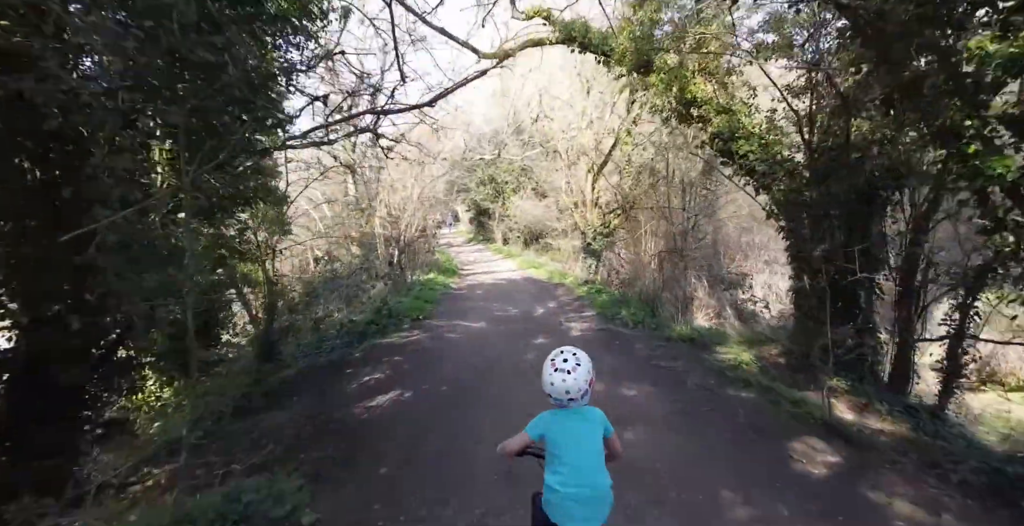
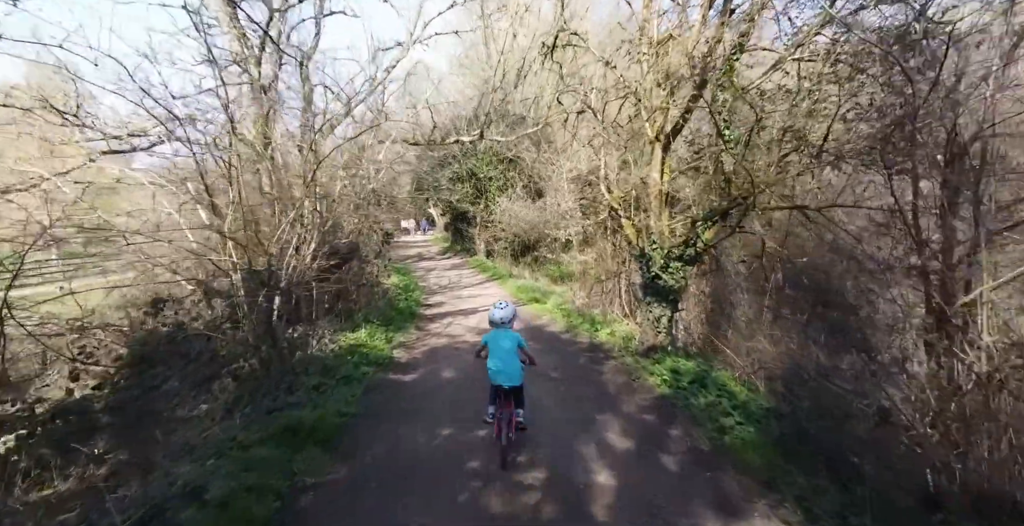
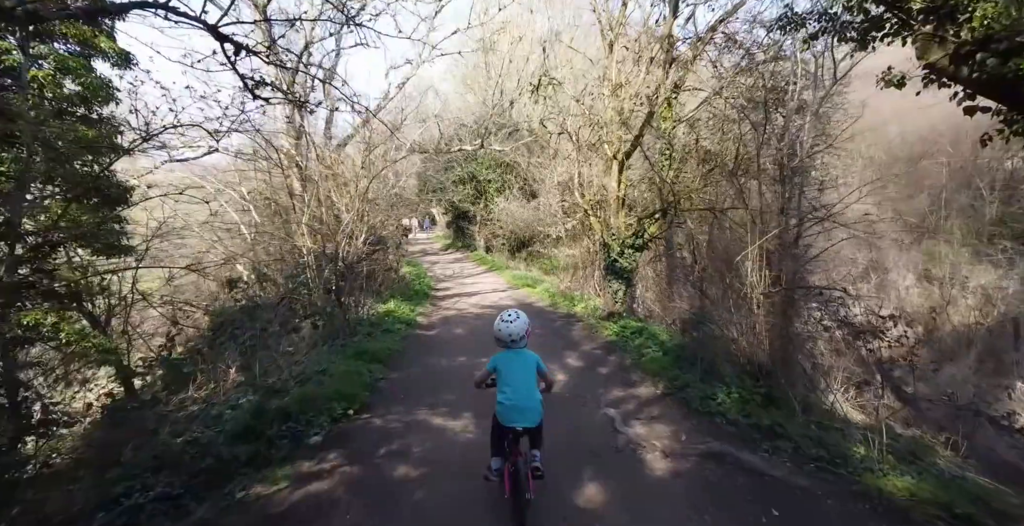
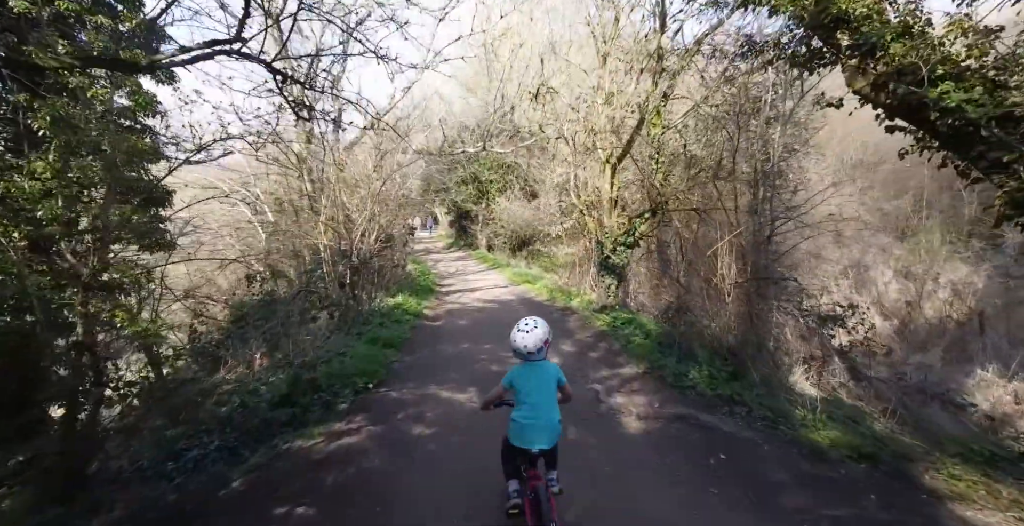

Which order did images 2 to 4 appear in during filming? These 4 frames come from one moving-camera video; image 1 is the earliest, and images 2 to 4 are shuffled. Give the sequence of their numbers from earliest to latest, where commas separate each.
4, 3, 2
